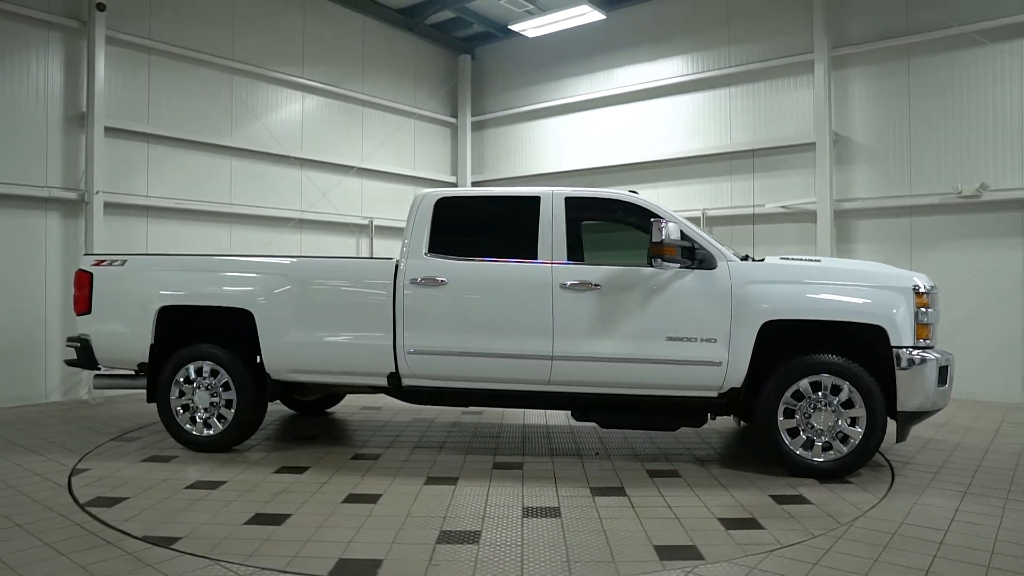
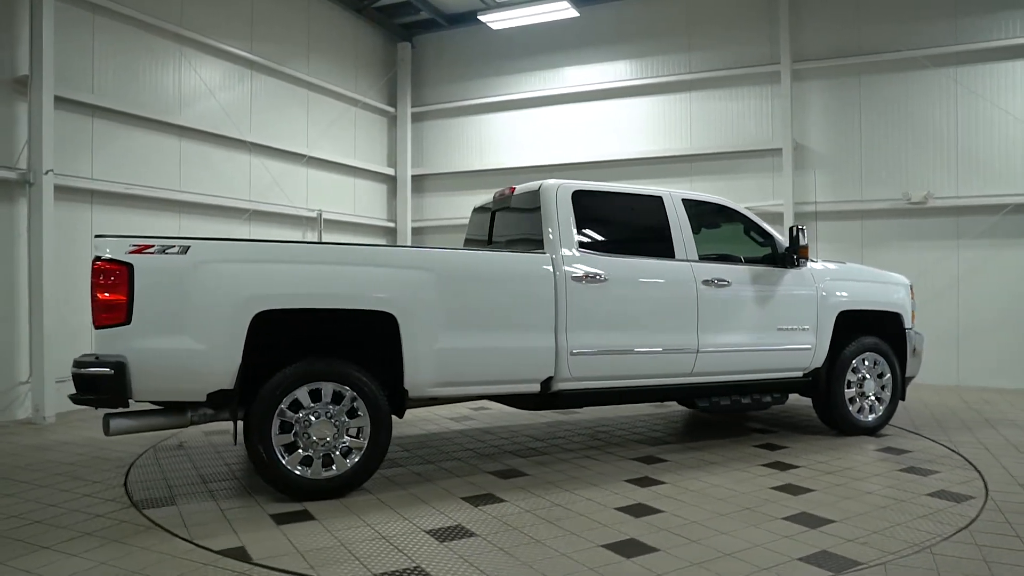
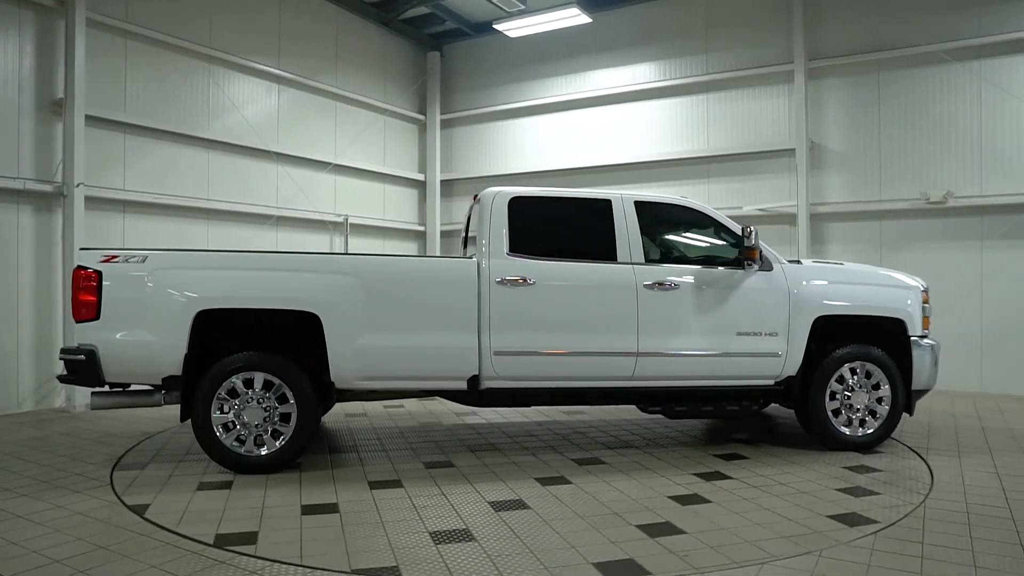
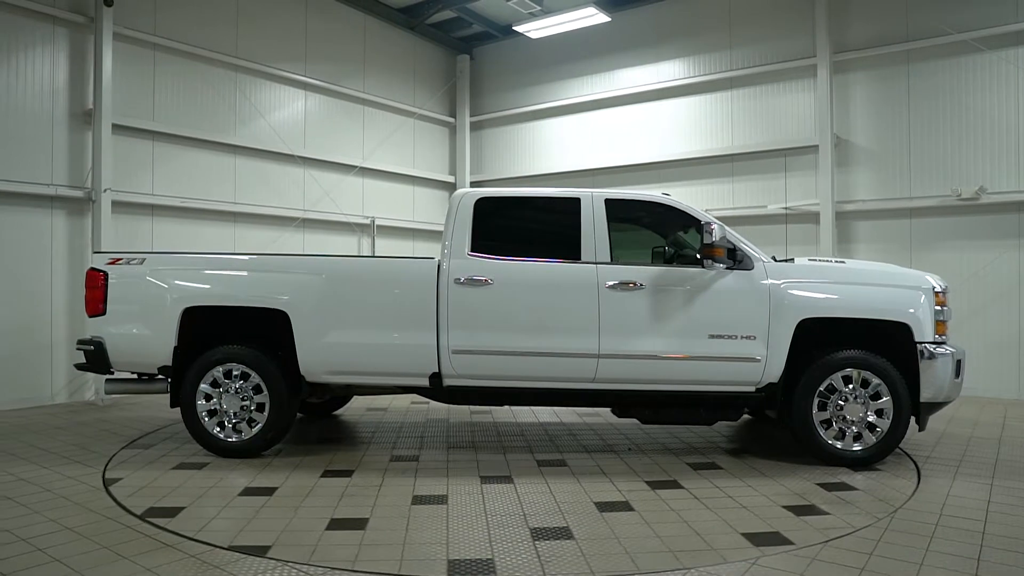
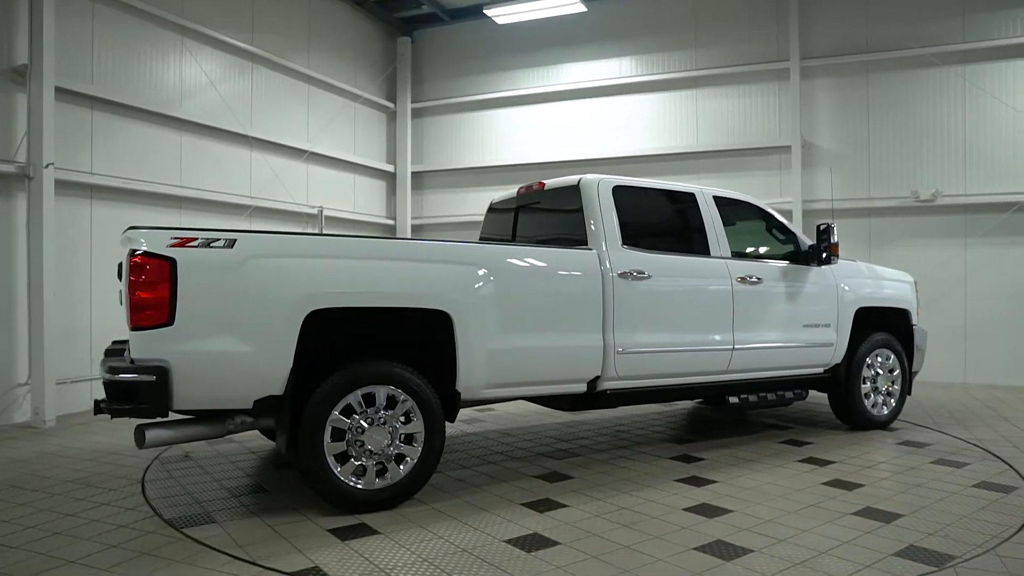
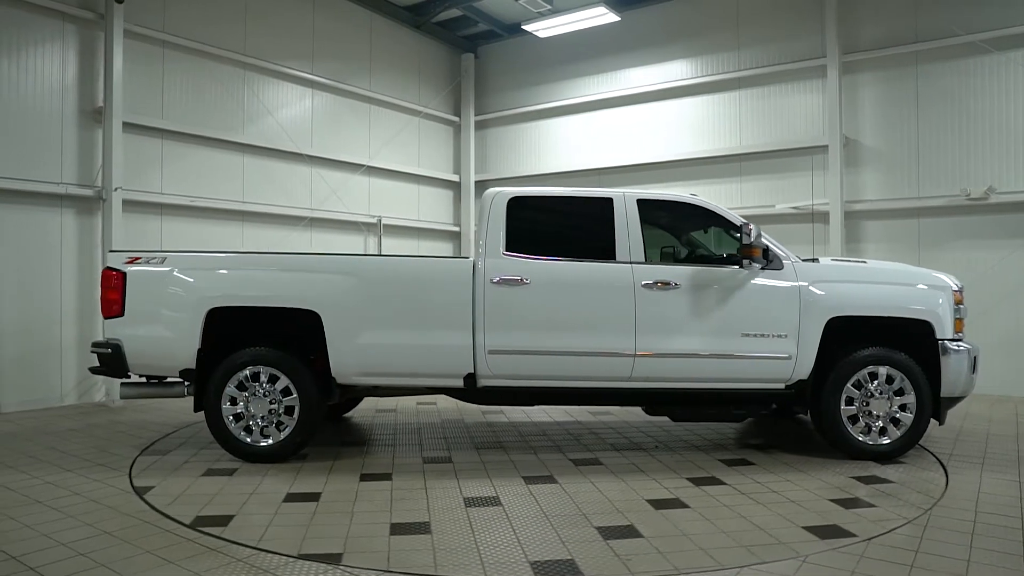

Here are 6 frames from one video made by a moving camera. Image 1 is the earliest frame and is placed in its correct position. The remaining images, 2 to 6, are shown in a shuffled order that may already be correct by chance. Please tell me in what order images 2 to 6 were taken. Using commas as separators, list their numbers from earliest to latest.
4, 6, 3, 2, 5
